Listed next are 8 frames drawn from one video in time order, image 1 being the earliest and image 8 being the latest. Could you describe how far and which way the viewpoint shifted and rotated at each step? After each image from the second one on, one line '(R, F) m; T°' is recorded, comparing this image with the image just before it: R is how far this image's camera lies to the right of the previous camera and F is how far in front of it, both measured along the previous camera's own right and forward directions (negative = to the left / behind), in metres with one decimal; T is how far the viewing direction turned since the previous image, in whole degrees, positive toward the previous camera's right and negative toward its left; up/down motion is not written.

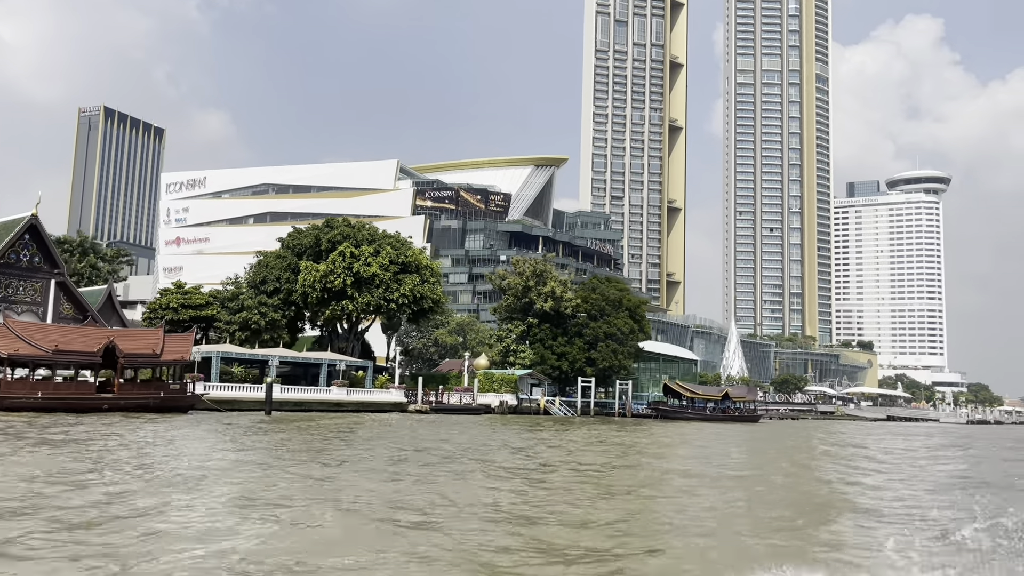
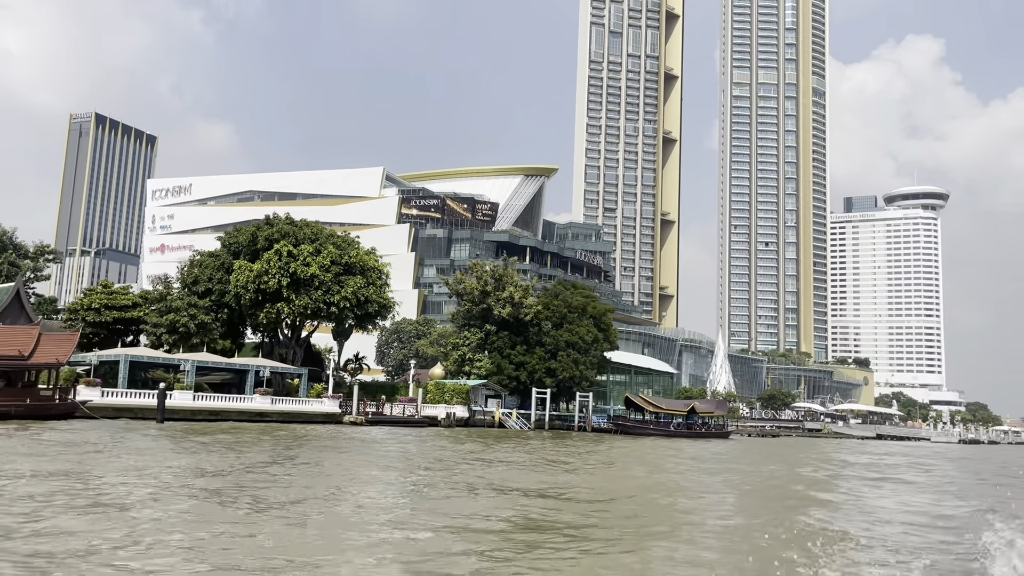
(+3.3, +4.1) m; 0°
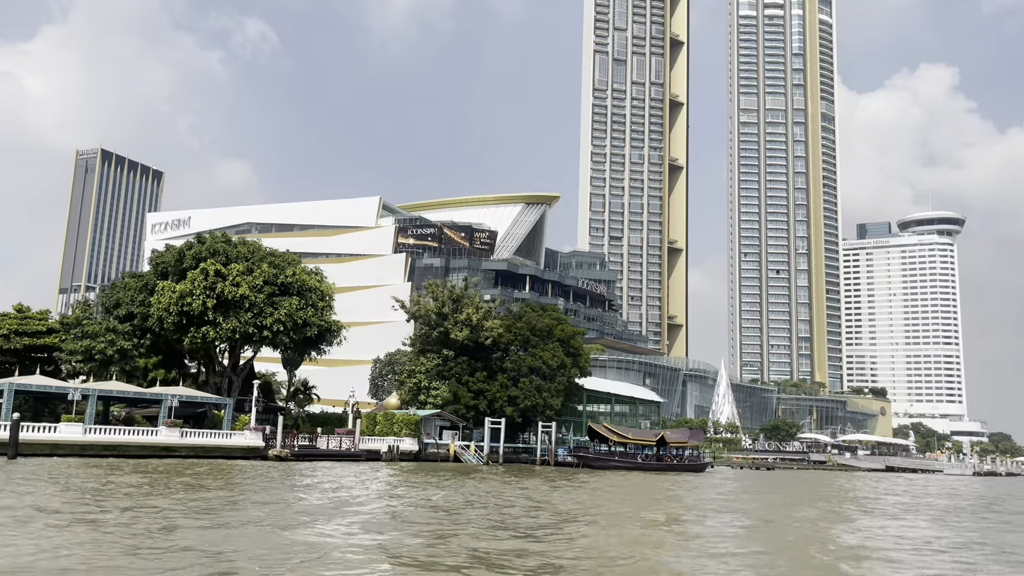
(+4.2, +4.9) m; -1°
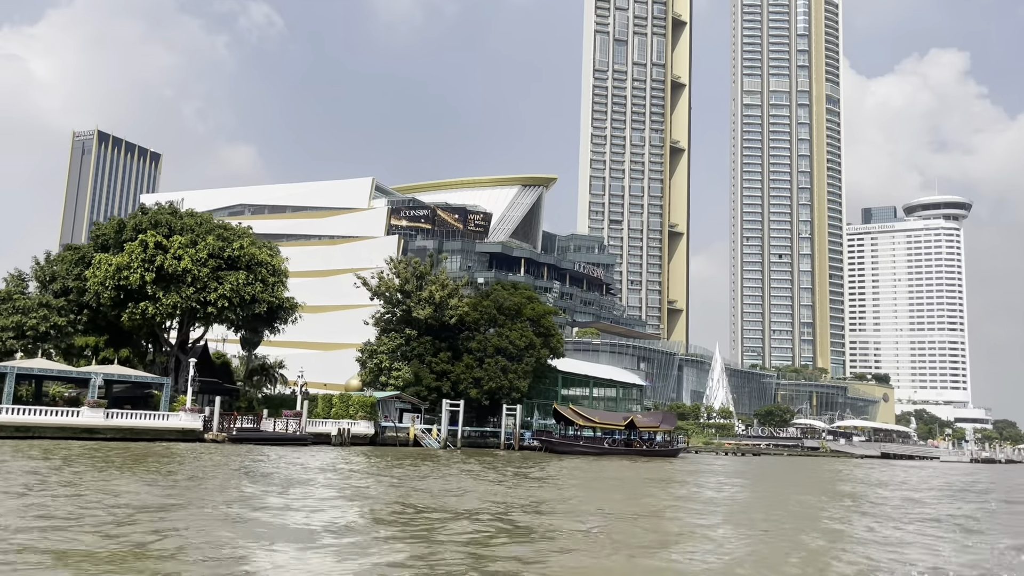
(+2.7, +3.0) m; 0°
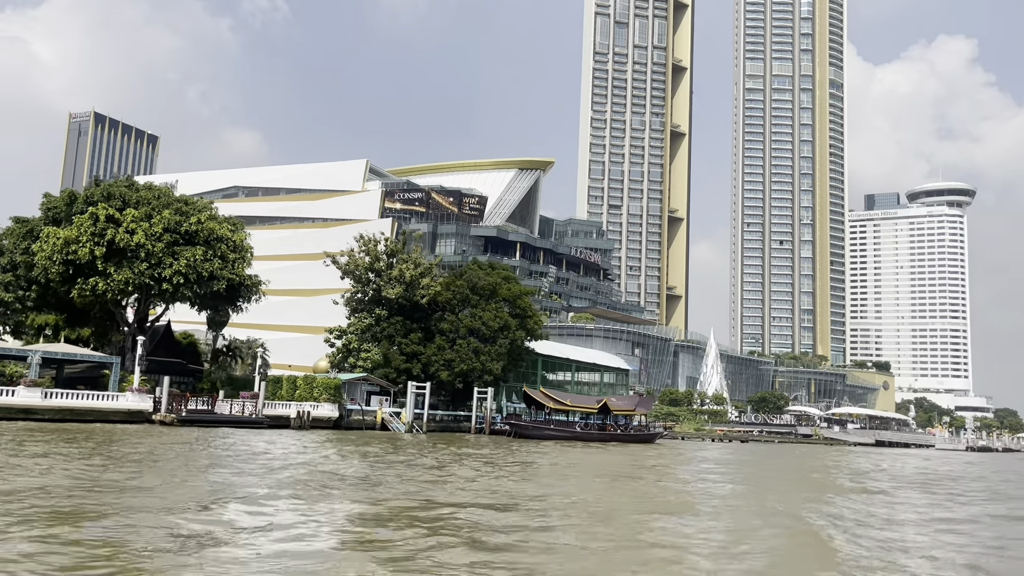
(+1.9, +2.2) m; 0°
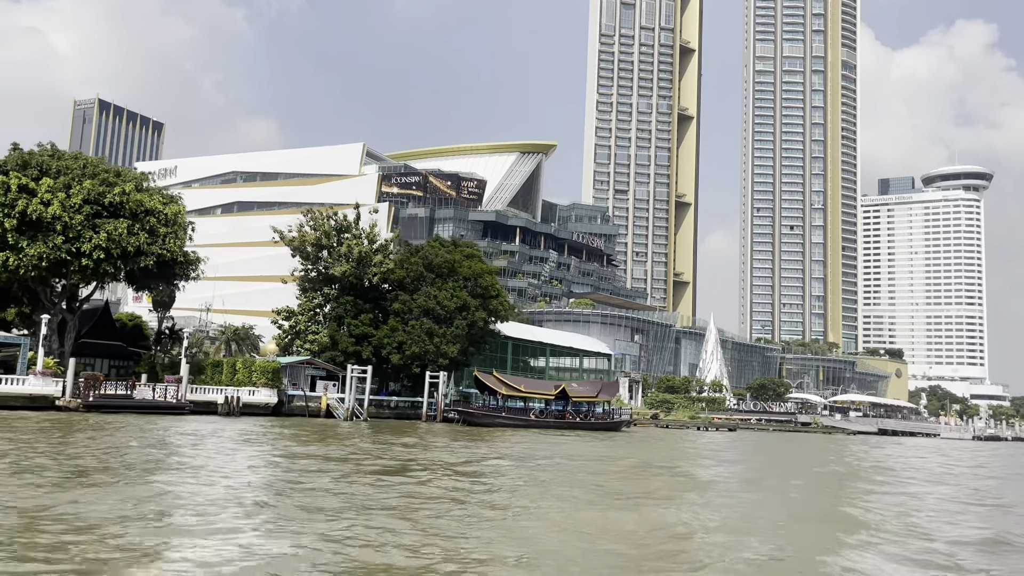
(+3.4, +3.8) m; -1°
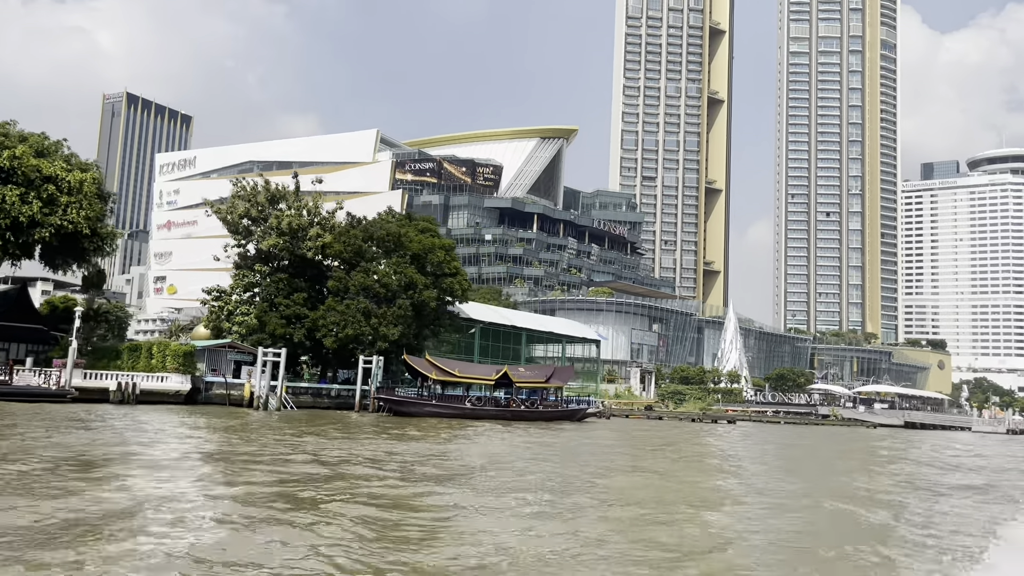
(+4.9, +5.6) m; -3°
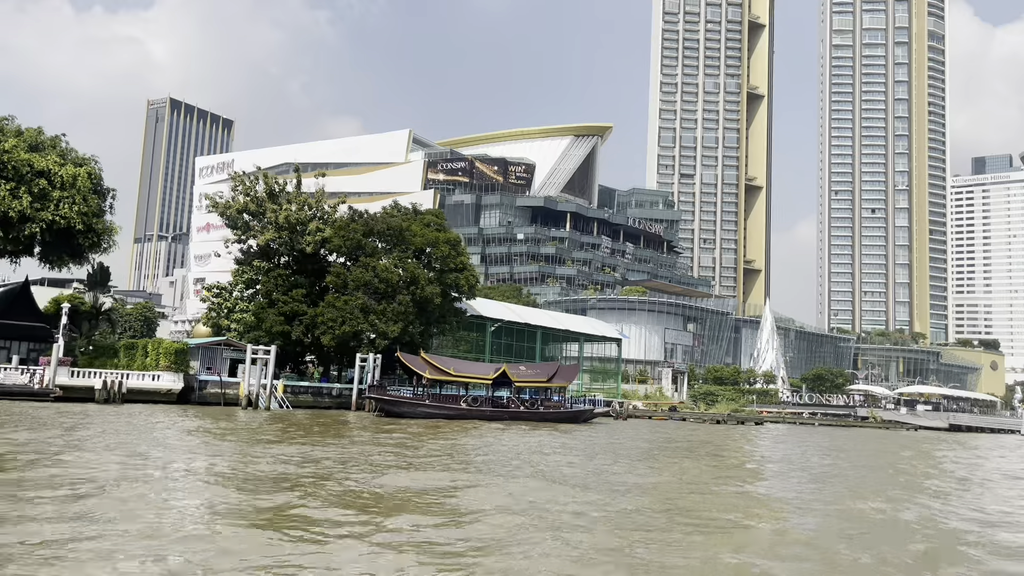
(+2.0, +2.0) m; -3°
